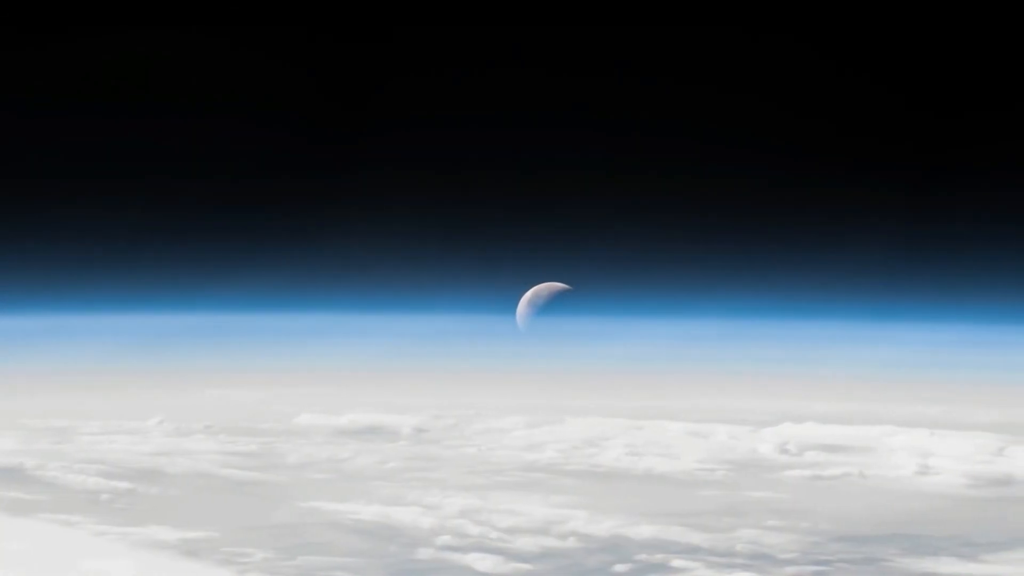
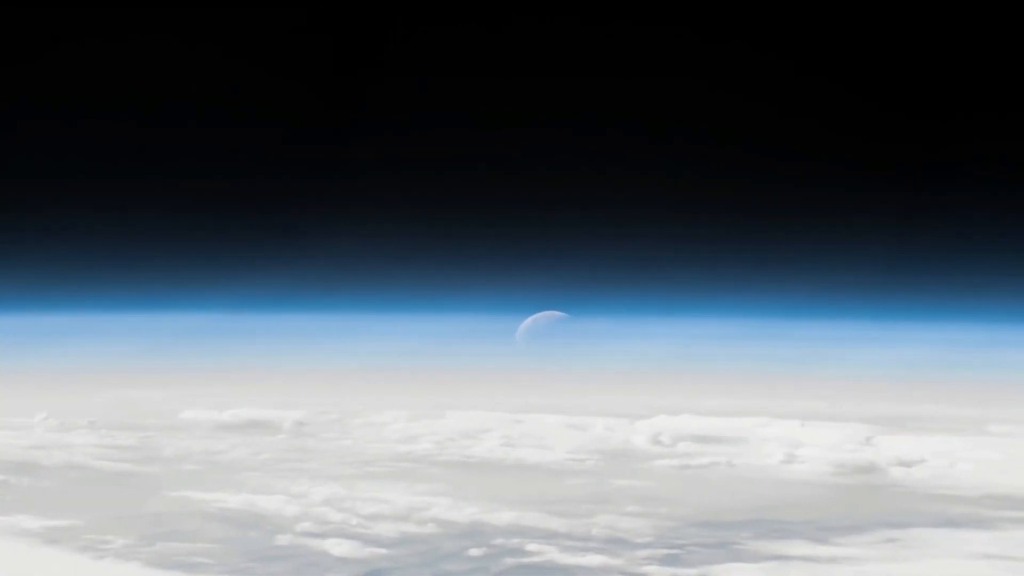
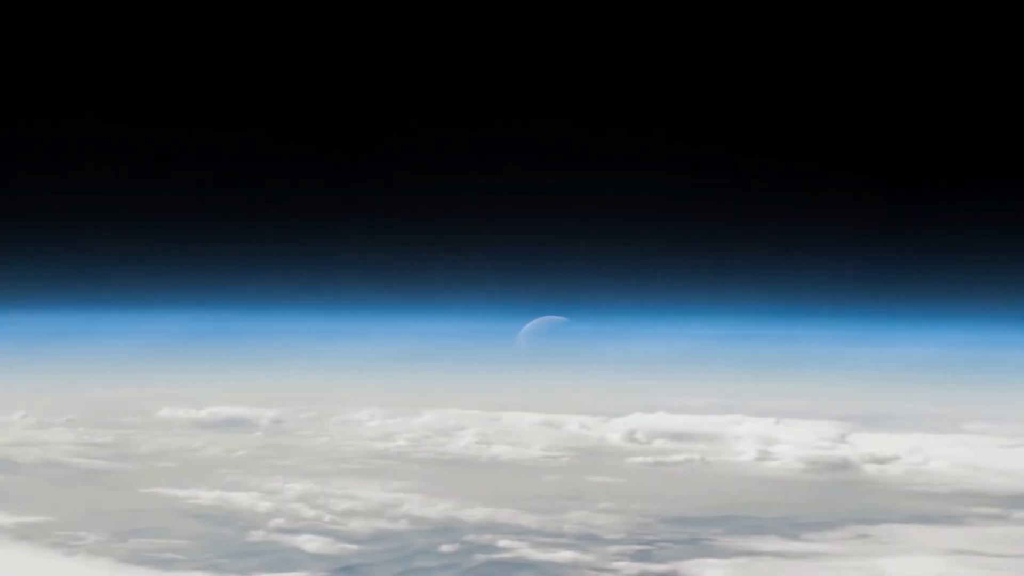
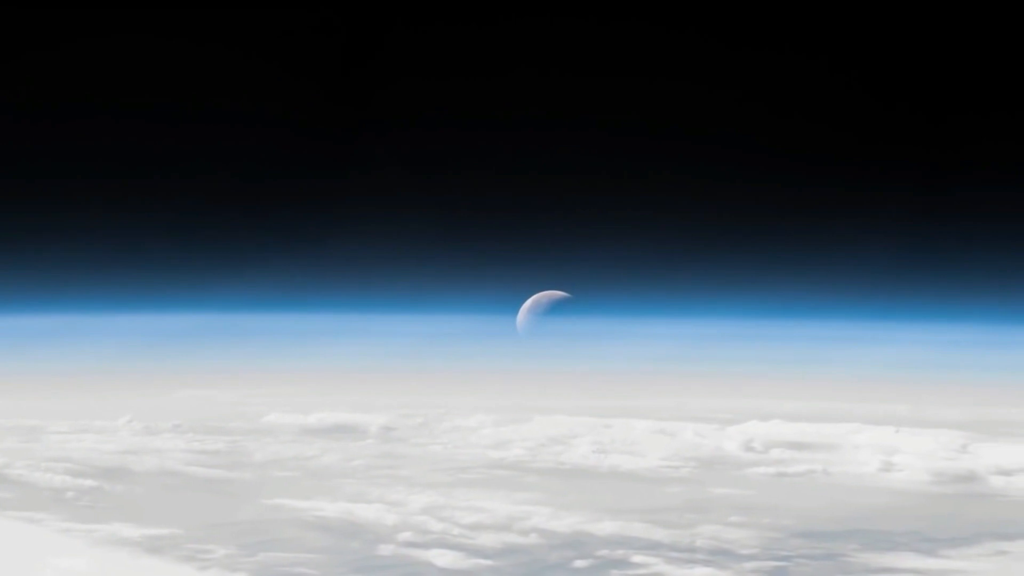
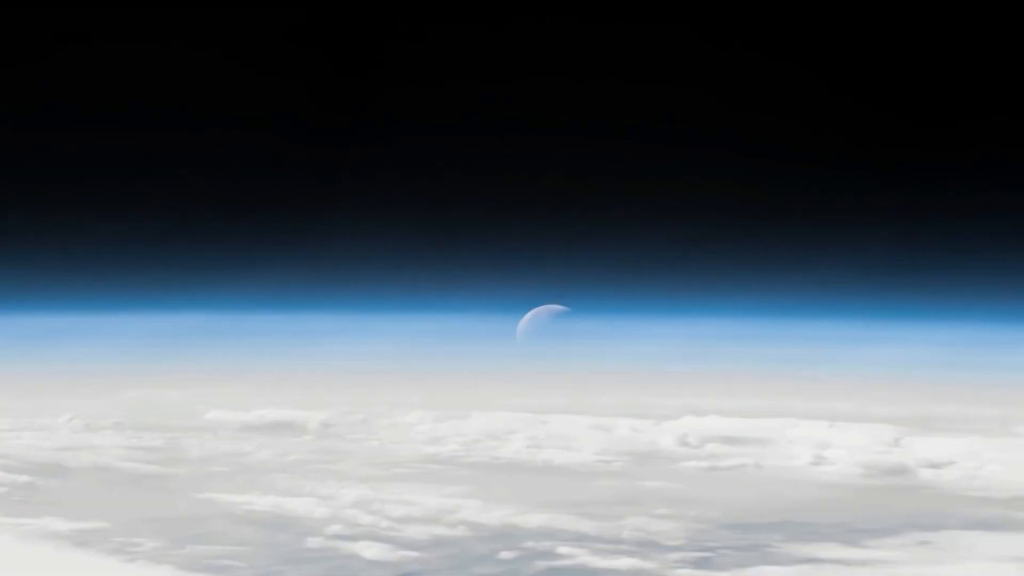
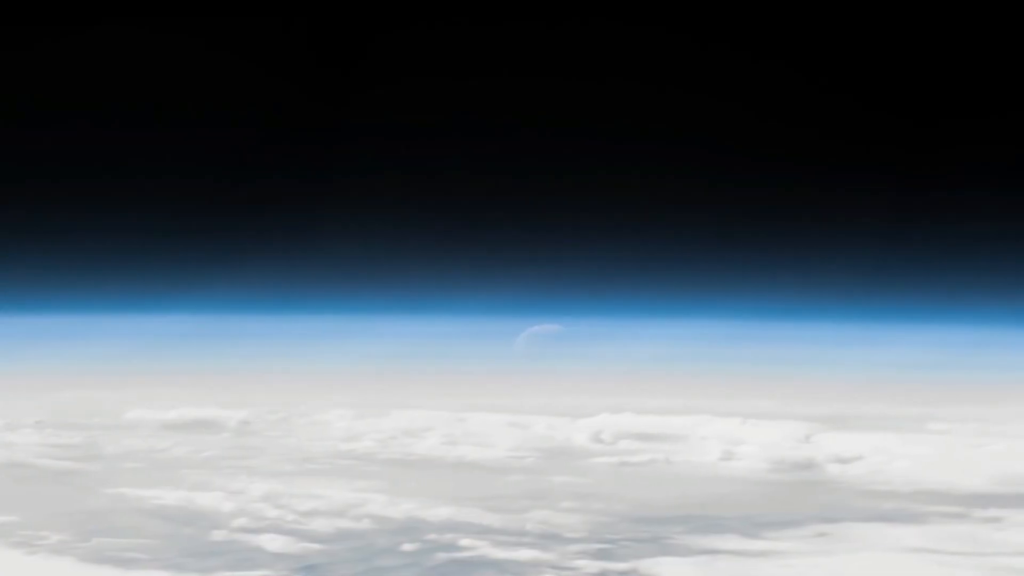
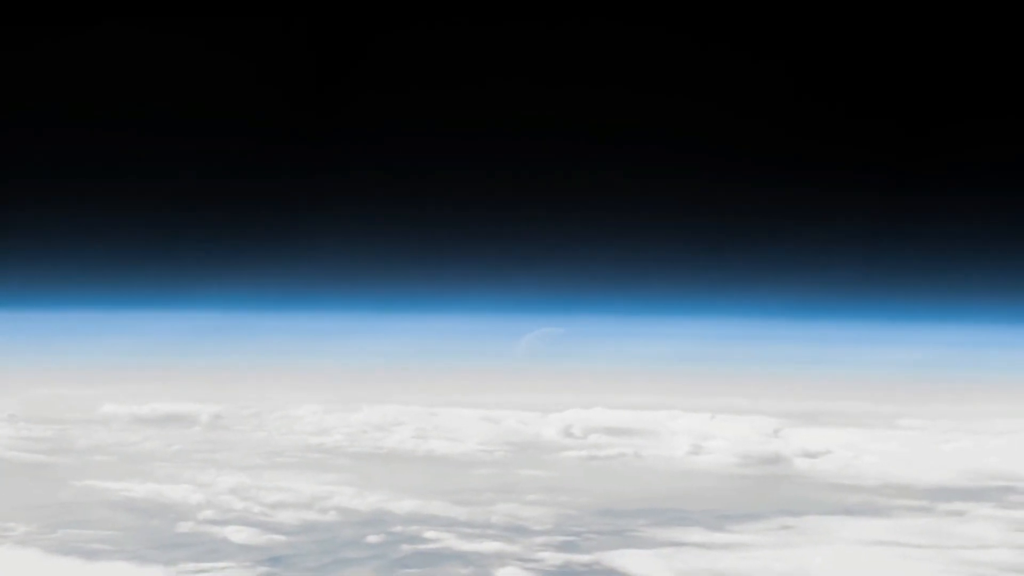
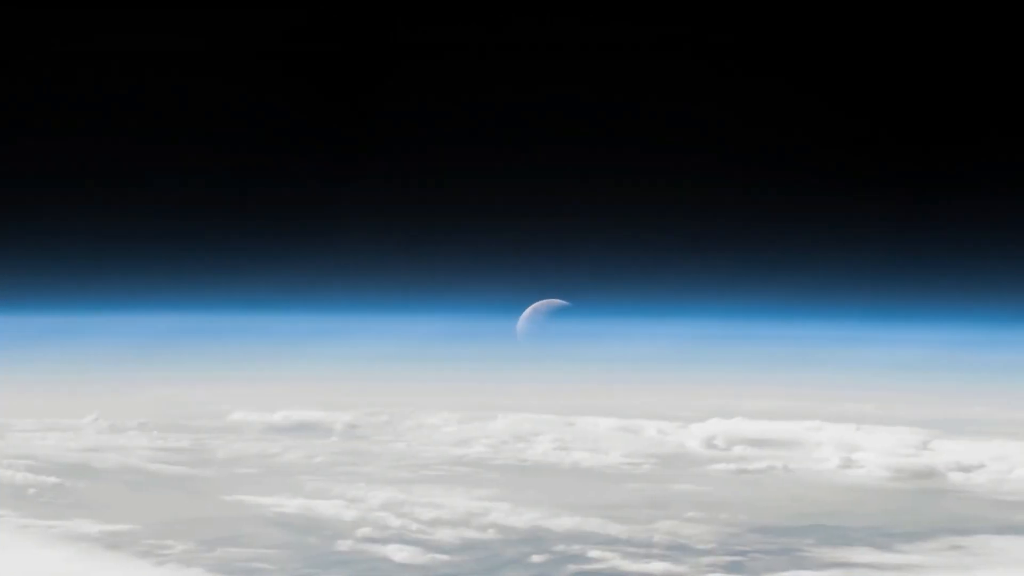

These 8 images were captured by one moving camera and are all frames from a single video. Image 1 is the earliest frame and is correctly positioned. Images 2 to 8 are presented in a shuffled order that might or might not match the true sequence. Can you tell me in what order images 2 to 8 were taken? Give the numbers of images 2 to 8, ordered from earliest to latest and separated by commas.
4, 8, 5, 2, 3, 6, 7
